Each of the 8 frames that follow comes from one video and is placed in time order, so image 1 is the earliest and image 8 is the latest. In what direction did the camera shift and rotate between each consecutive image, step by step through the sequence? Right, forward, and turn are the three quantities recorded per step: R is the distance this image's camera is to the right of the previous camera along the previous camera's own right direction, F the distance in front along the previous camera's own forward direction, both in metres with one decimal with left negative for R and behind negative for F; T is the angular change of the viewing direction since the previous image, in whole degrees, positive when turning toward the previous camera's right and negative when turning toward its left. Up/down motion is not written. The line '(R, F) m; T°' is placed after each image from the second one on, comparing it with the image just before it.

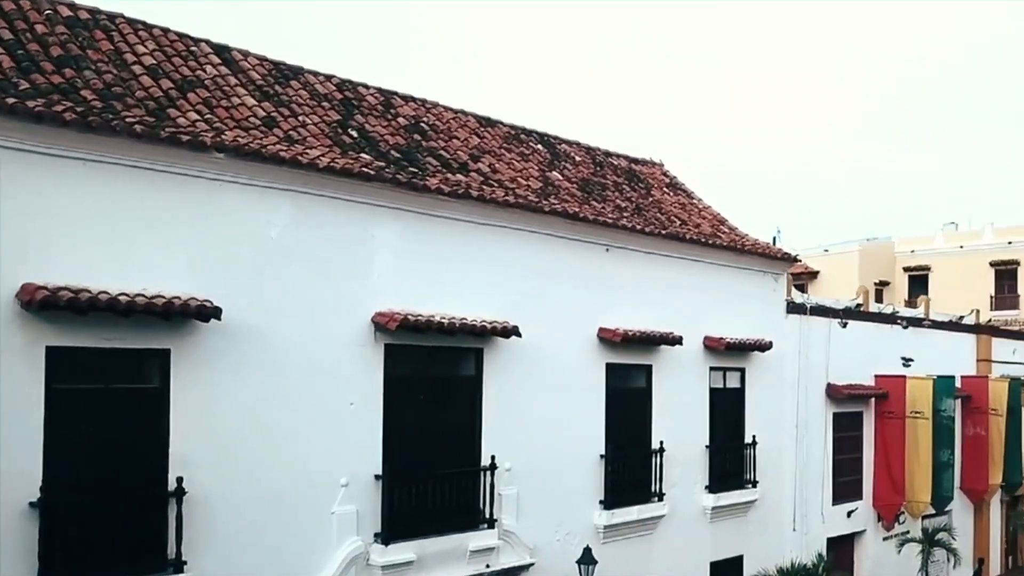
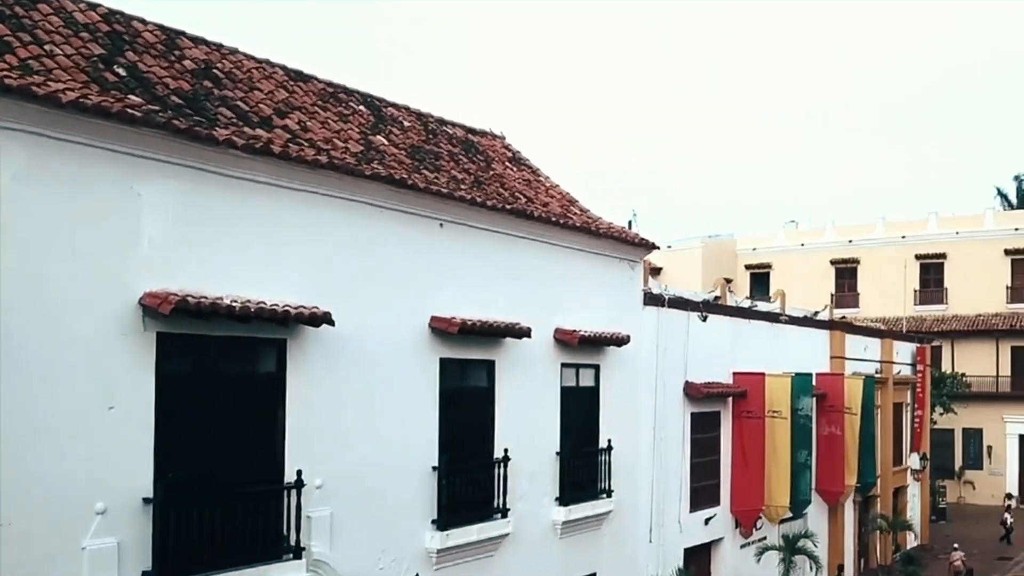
(+0.3, +1.8) m; +8°
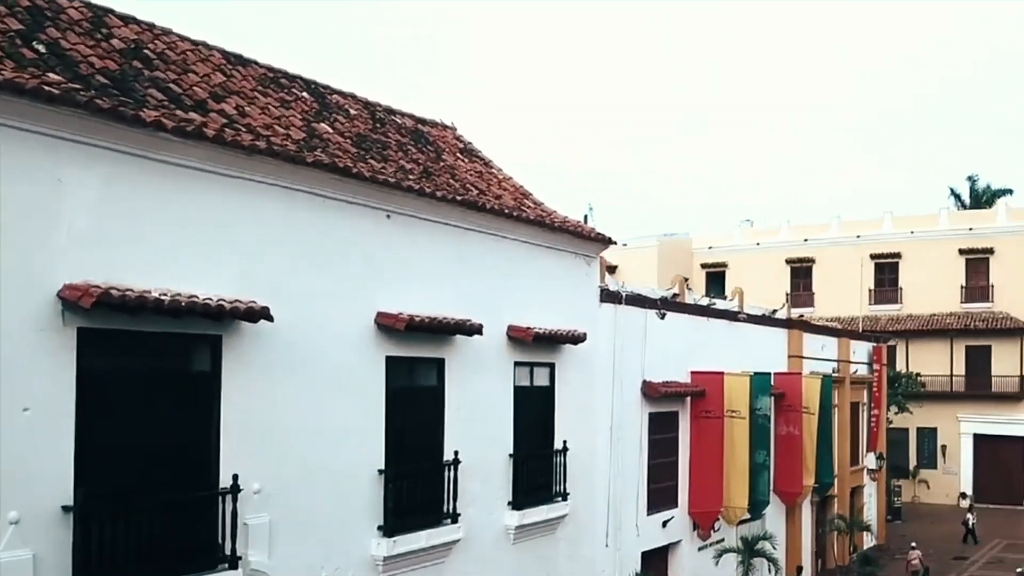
(-1.3, -1.4) m; +3°
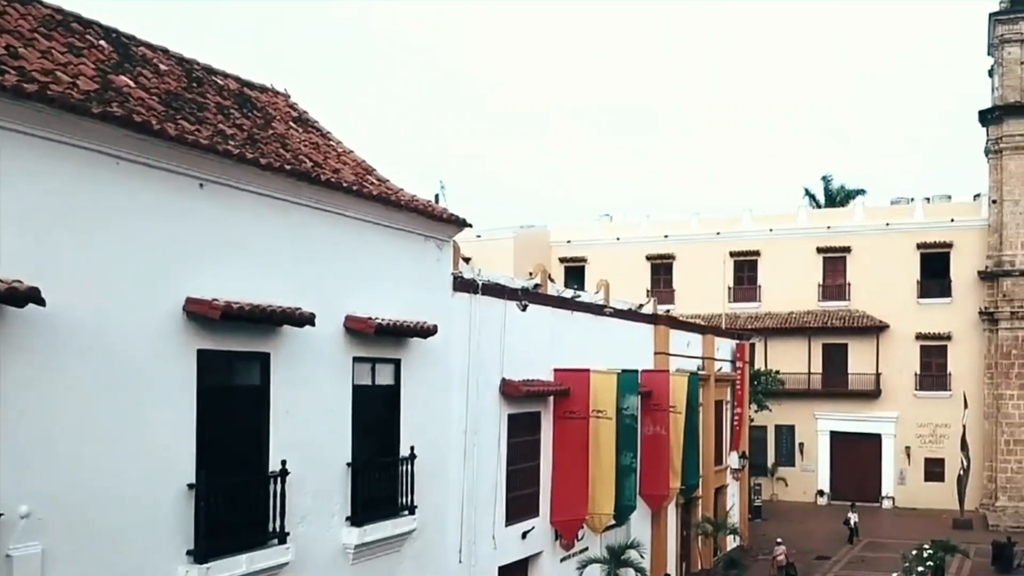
(+0.2, +1.4) m; +7°
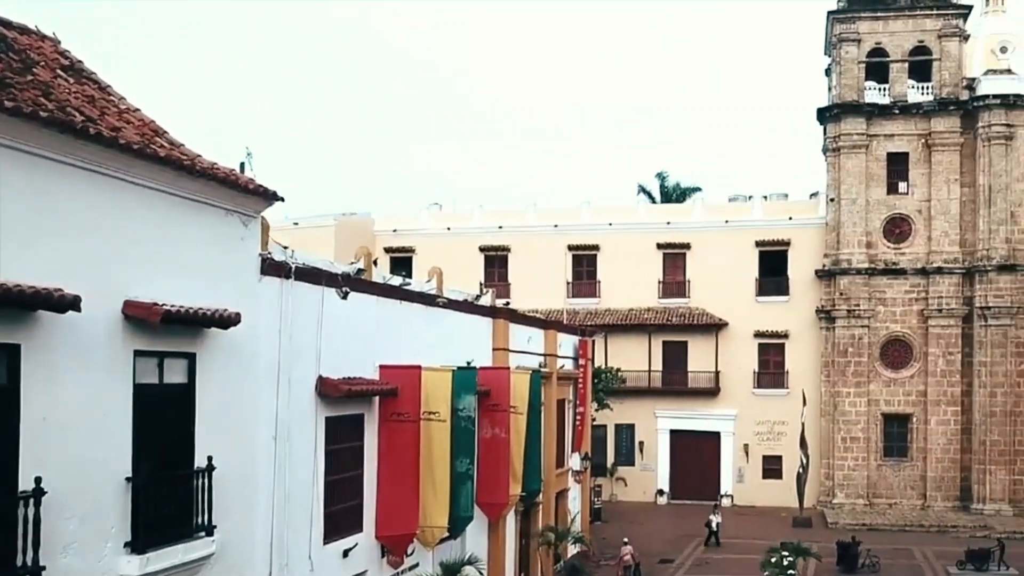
(+0.2, +1.4) m; +8°
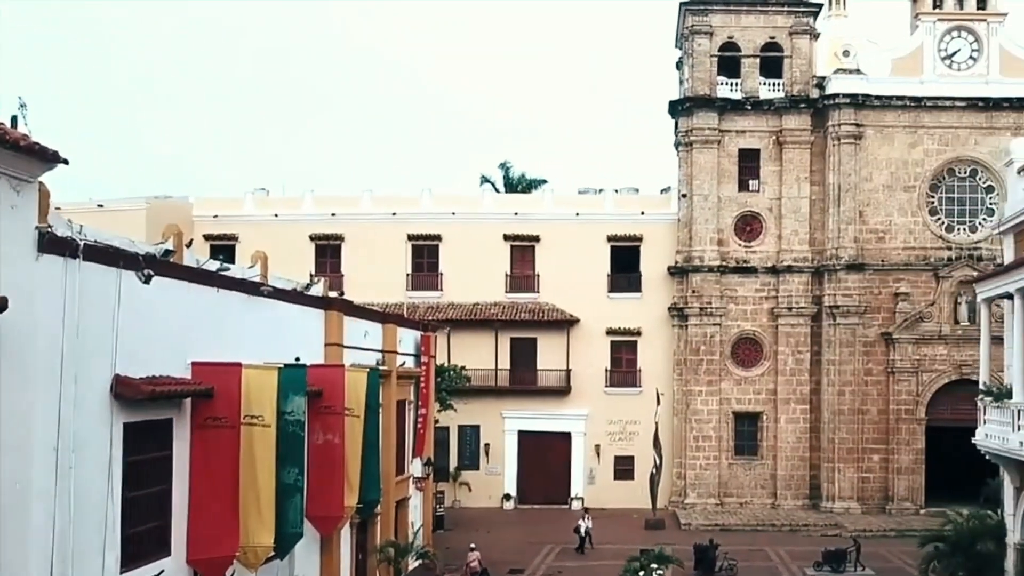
(+0.1, +1.3) m; +8°
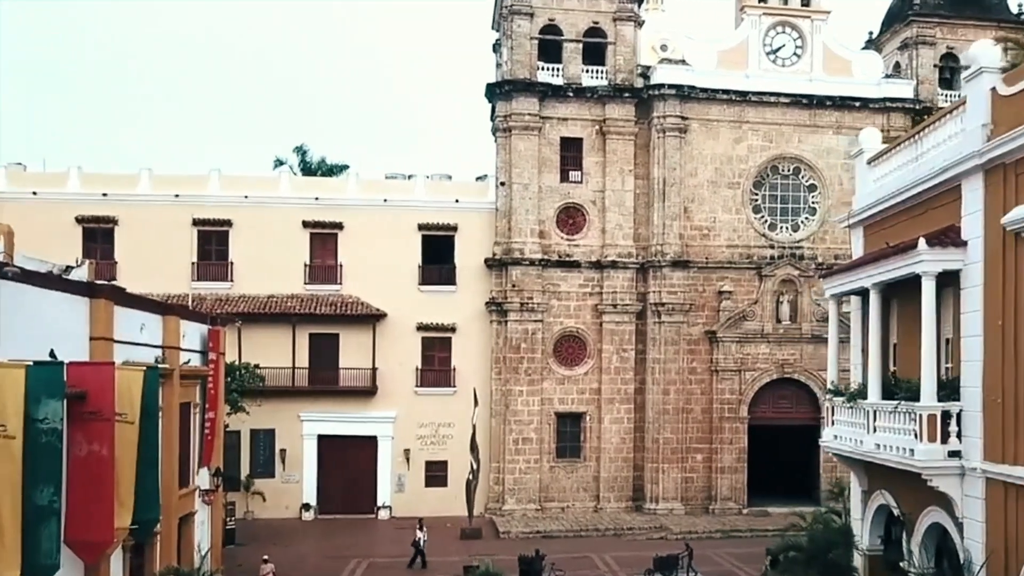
(-0.6, +2.3) m; +11°
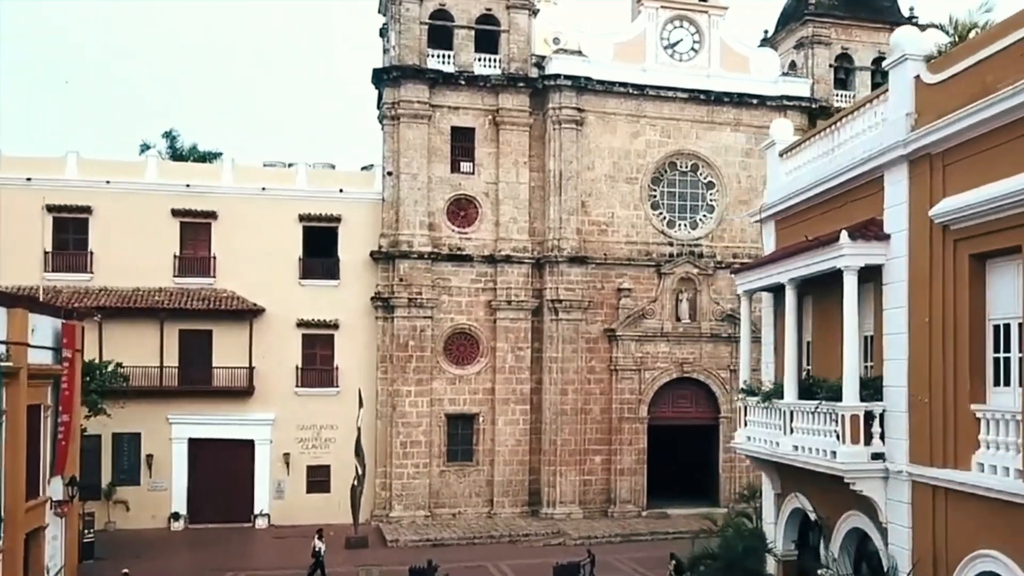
(-0.6, +1.2) m; +7°
